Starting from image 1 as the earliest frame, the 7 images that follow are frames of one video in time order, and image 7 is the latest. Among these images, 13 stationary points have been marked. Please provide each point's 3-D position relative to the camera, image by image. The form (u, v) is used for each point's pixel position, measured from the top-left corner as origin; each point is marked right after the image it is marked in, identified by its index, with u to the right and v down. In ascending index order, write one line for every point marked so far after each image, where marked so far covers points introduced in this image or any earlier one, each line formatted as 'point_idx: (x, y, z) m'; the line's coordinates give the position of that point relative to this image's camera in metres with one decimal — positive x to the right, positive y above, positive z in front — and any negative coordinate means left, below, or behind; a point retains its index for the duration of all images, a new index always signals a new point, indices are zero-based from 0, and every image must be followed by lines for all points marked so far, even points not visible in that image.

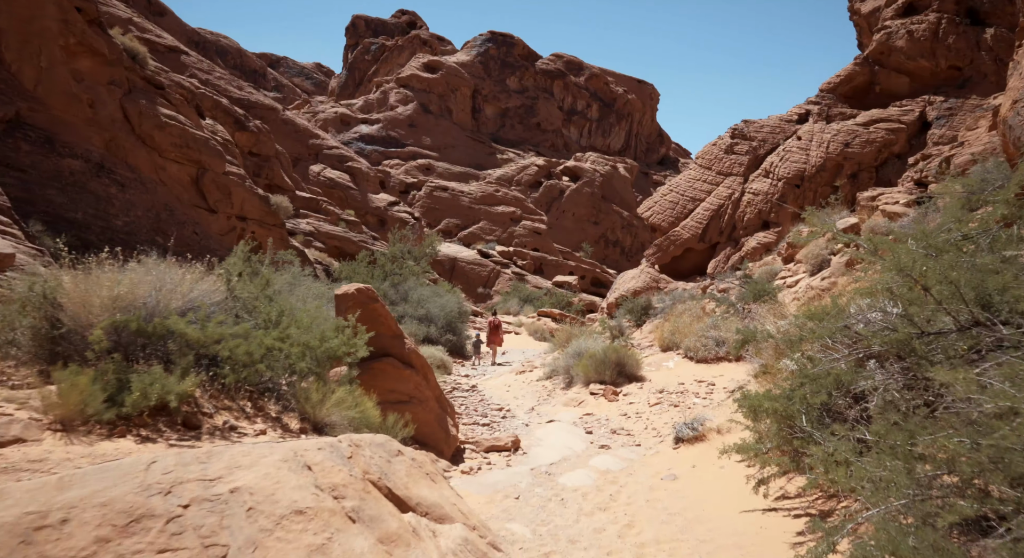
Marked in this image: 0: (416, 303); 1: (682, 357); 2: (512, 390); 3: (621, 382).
0: (-2.5, -0.6, +18.7) m
1: (+2.4, -1.1, +10.3) m
2: (0.0, -1.7, +11.3) m
3: (+1.4, -1.3, +9.6) m
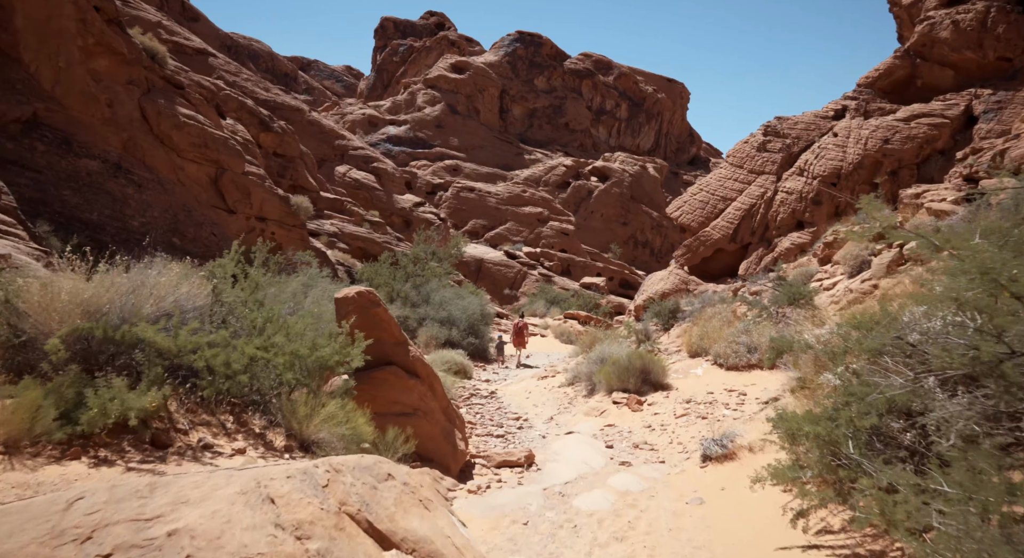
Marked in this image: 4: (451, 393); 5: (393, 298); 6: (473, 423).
0: (-1.9, -0.6, +18.4) m
1: (+2.7, -1.2, +9.7) m
2: (+0.3, -1.7, +10.8) m
3: (+1.7, -1.4, +9.1) m
4: (-0.9, -1.6, +10.4) m
5: (-3.0, -0.5, +18.6) m
6: (-0.4, -1.6, +8.3) m
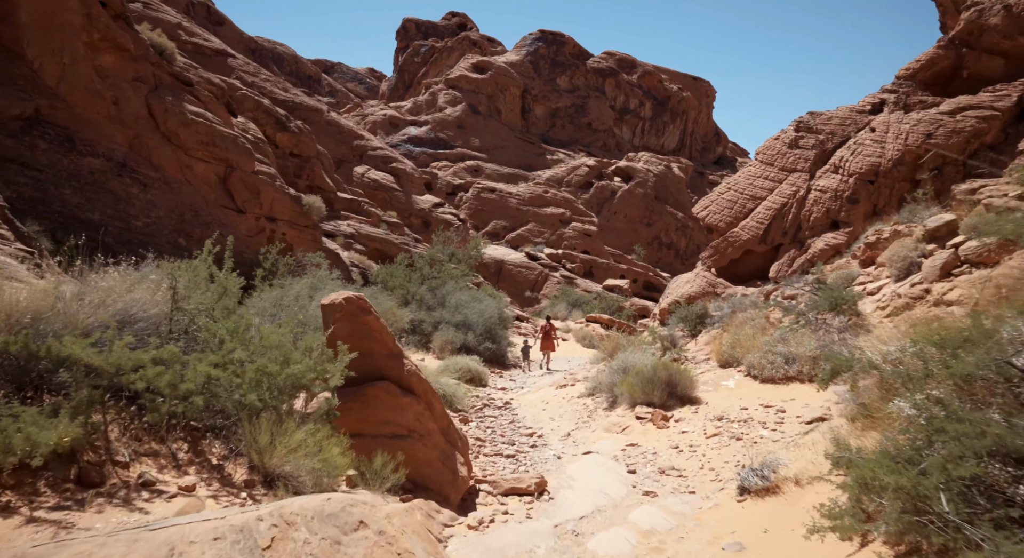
0: (-1.4, -0.7, +17.7) m
1: (+2.8, -1.2, +8.9) m
2: (+0.5, -1.8, +10.1) m
3: (+1.8, -1.4, +8.3) m
4: (-0.7, -1.7, +9.7) m
5: (-2.6, -0.5, +17.9) m
6: (-0.3, -1.7, +7.6) m
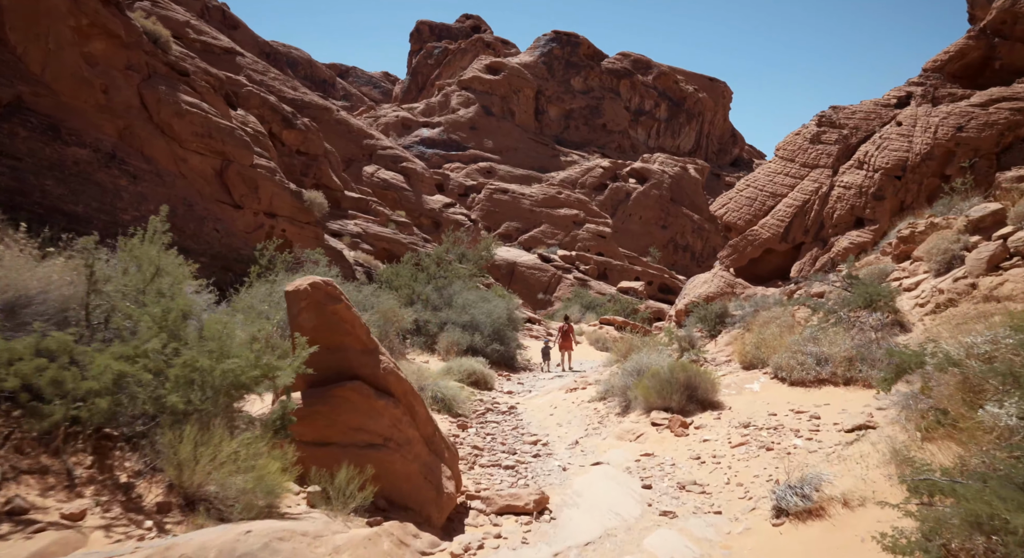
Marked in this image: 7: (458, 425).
0: (-1.2, -0.7, +17.0) m
1: (+2.9, -1.1, +8.1) m
2: (+0.6, -1.7, +9.3) m
3: (+1.9, -1.3, +7.5) m
4: (-0.6, -1.6, +9.0) m
5: (-2.3, -0.5, +17.2) m
6: (-0.3, -1.6, +6.8) m
7: (-0.6, -1.6, +7.9) m
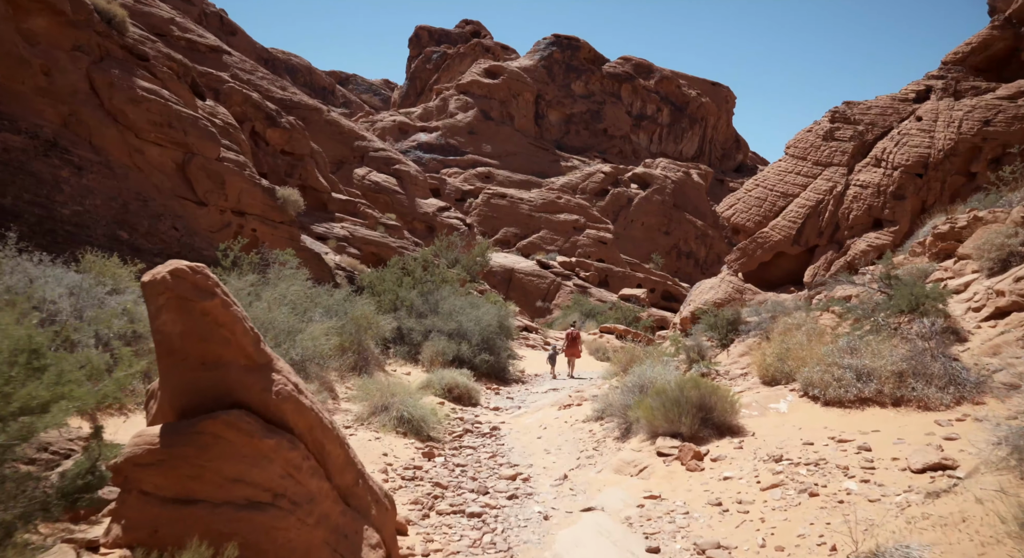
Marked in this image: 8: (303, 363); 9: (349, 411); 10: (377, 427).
0: (-1.4, -0.8, +15.6) m
1: (+2.7, -1.1, +6.8) m
2: (+0.4, -1.7, +7.9) m
3: (+1.6, -1.3, +6.2) m
4: (-0.8, -1.6, +7.6) m
5: (-2.5, -0.6, +15.9) m
6: (-0.5, -1.5, +5.5) m
7: (-0.8, -1.6, +6.5) m
8: (-2.4, -1.0, +8.5) m
9: (-1.8, -1.4, +8.0) m
10: (-1.4, -1.5, +7.4) m
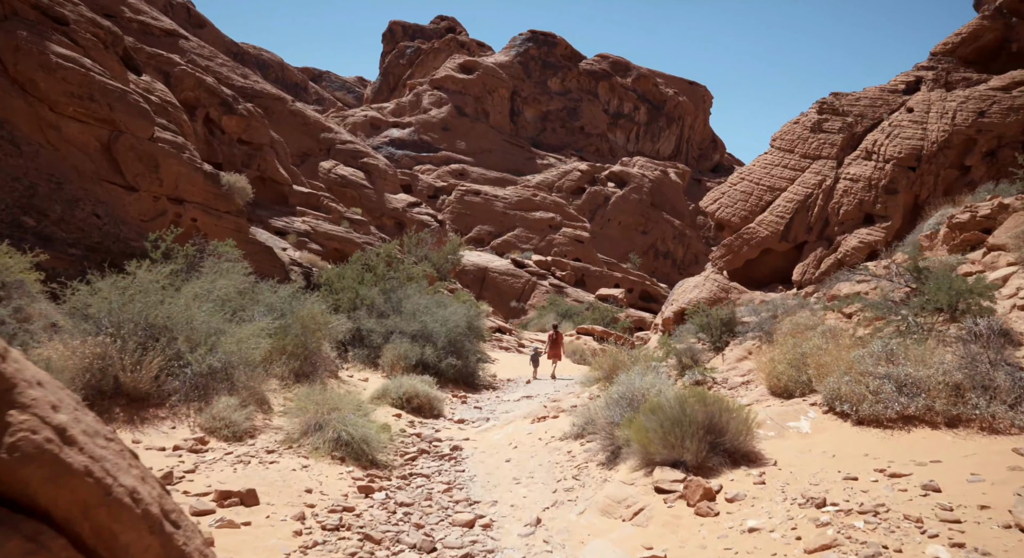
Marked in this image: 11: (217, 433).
0: (-2.0, -0.7, +14.3) m
1: (+2.4, -1.0, +5.5) m
2: (0.0, -1.6, +6.6) m
3: (+1.4, -1.2, +4.9) m
4: (-1.1, -1.5, +6.3) m
5: (-3.1, -0.5, +14.5) m
6: (-0.8, -1.5, +4.2) m
7: (-1.1, -1.5, +5.2) m
8: (-2.8, -0.9, +7.1) m
9: (-2.1, -1.4, +6.6) m
10: (-1.7, -1.4, +6.1) m
11: (-2.6, -1.3, +6.3) m
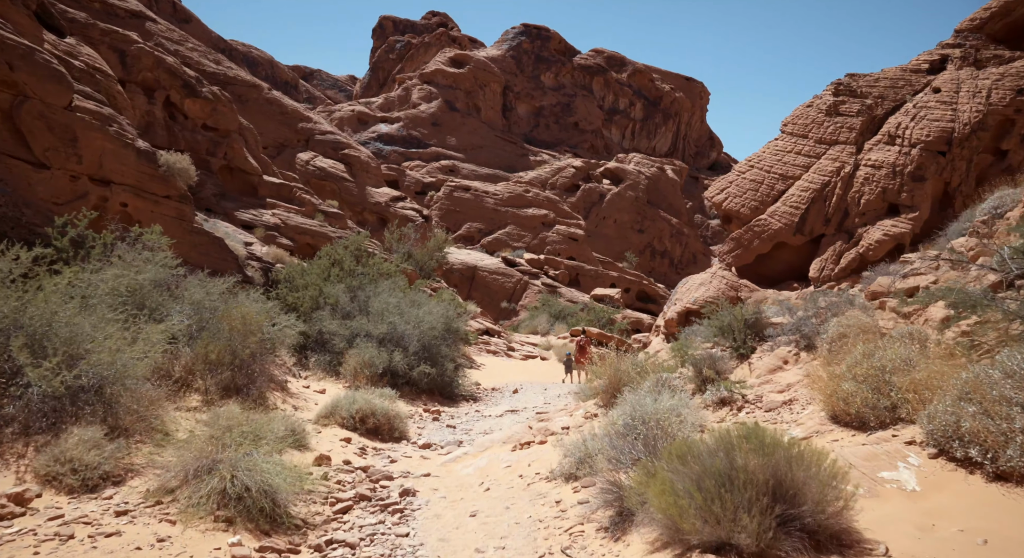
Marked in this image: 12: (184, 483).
0: (-2.2, -0.6, +12.4) m
1: (+2.2, -0.9, +3.7) m
2: (-0.2, -1.5, +4.8) m
3: (+1.2, -1.1, +3.1) m
4: (-1.3, -1.4, +4.5) m
5: (-3.4, -0.5, +12.6) m
6: (-1.0, -1.4, +2.3) m
7: (-1.3, -1.4, +3.4) m
8: (-3.0, -0.8, +5.2) m
9: (-2.3, -1.3, +4.8) m
10: (-1.9, -1.3, +4.2) m
11: (-2.8, -1.2, +4.5) m
12: (-2.0, -1.3, +4.6) m
